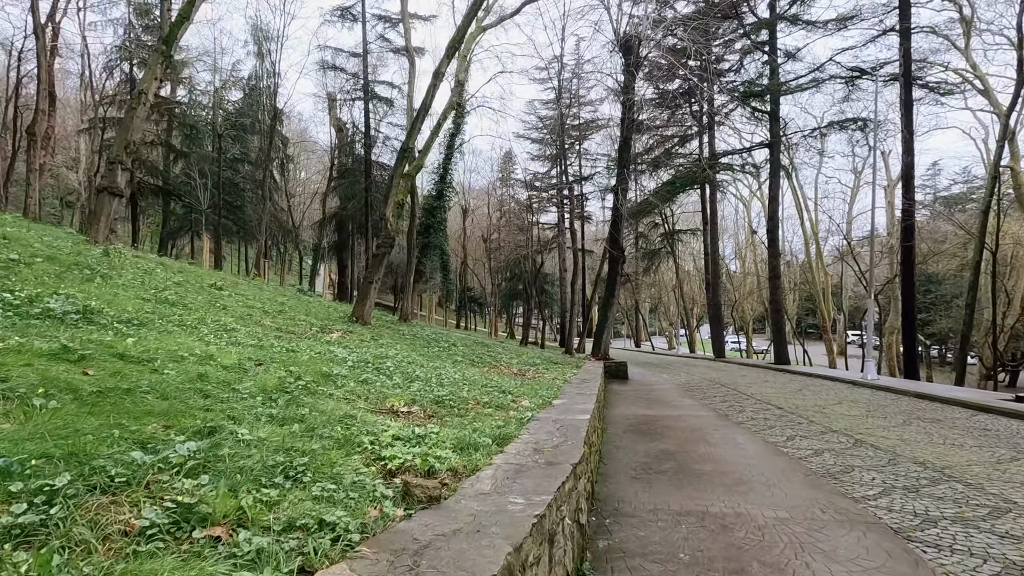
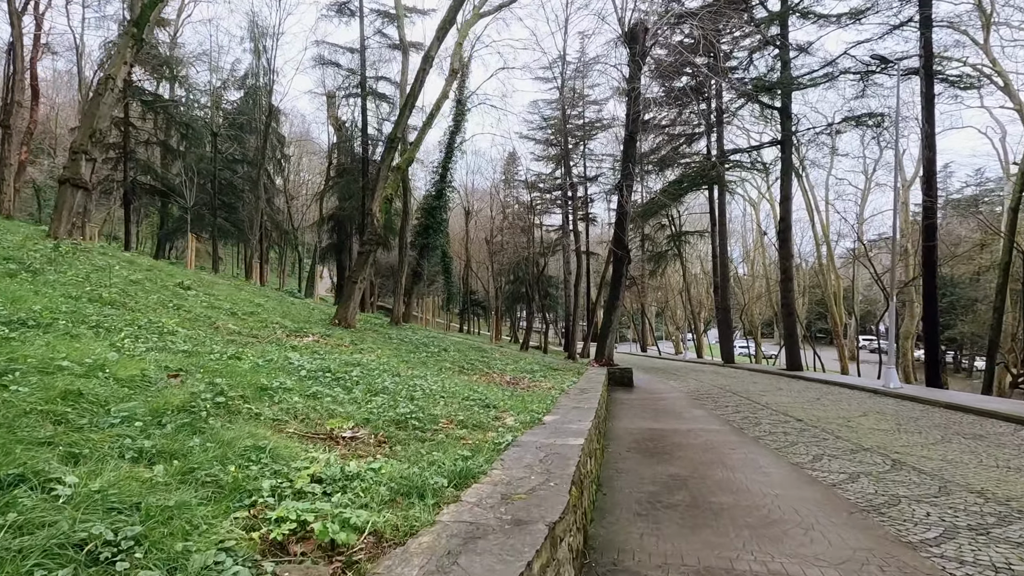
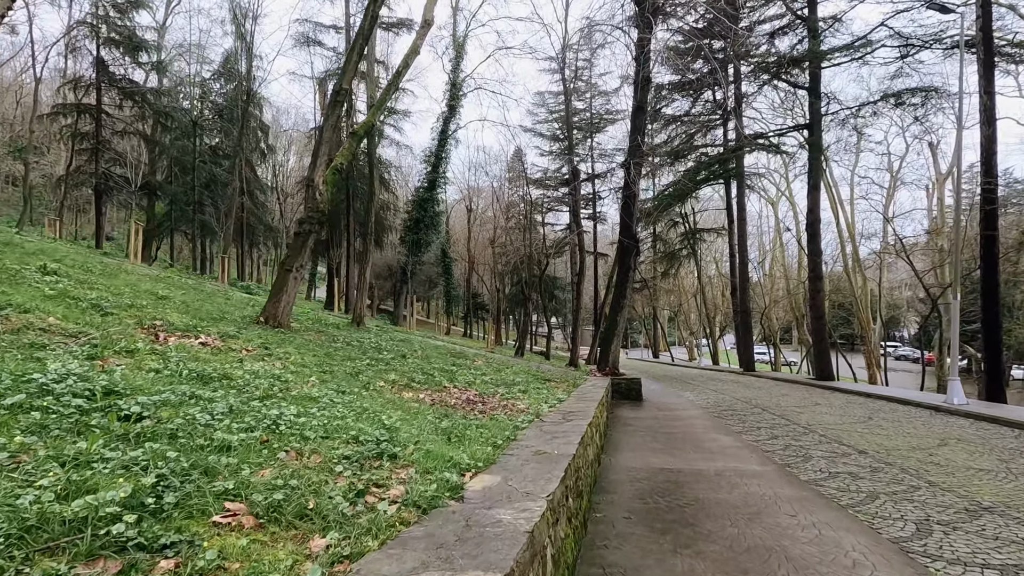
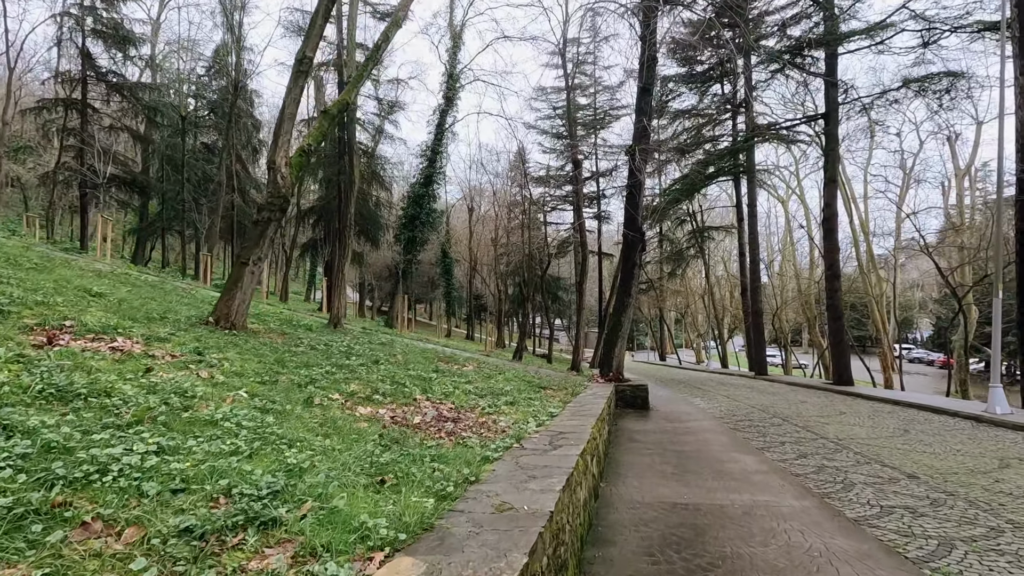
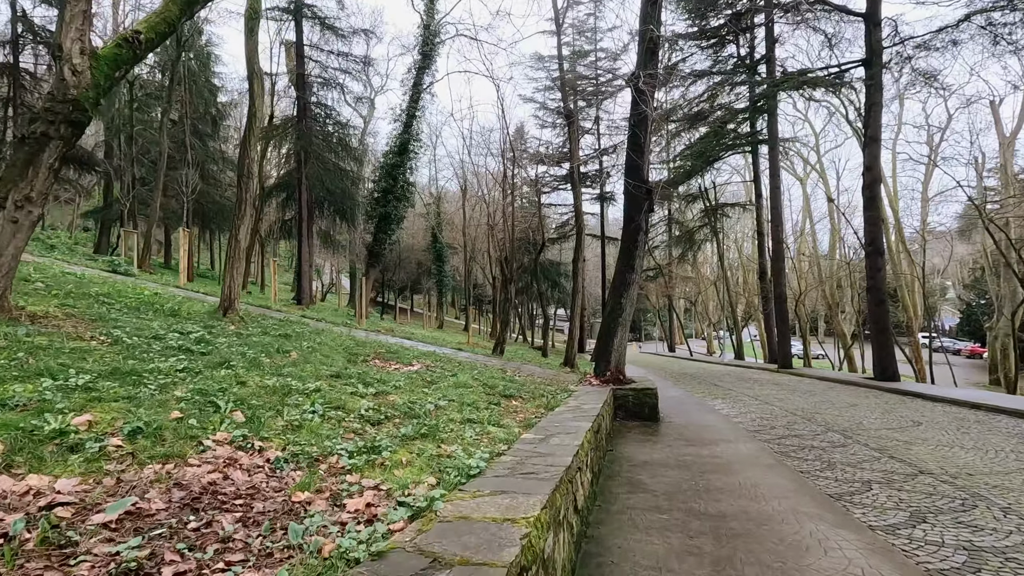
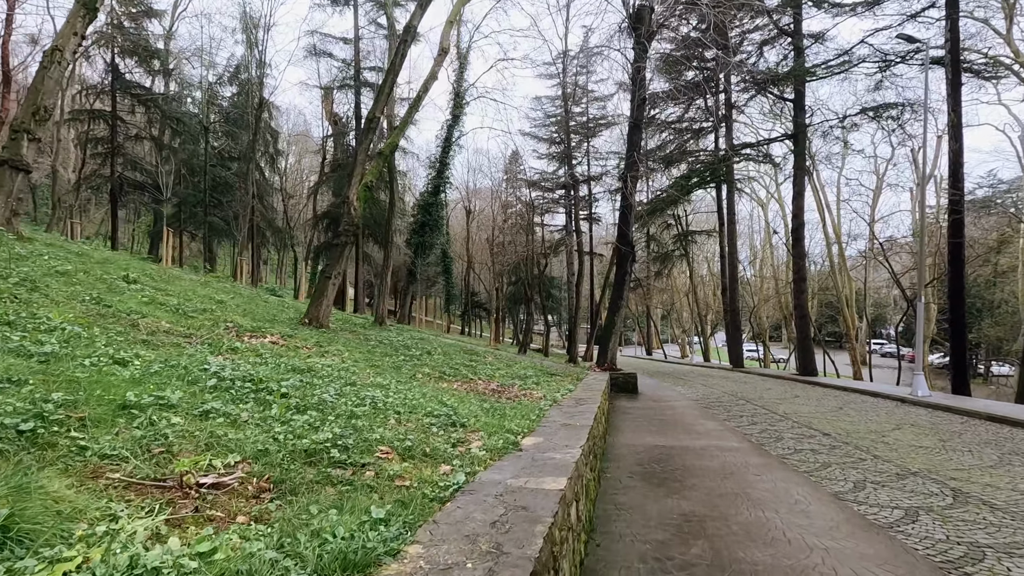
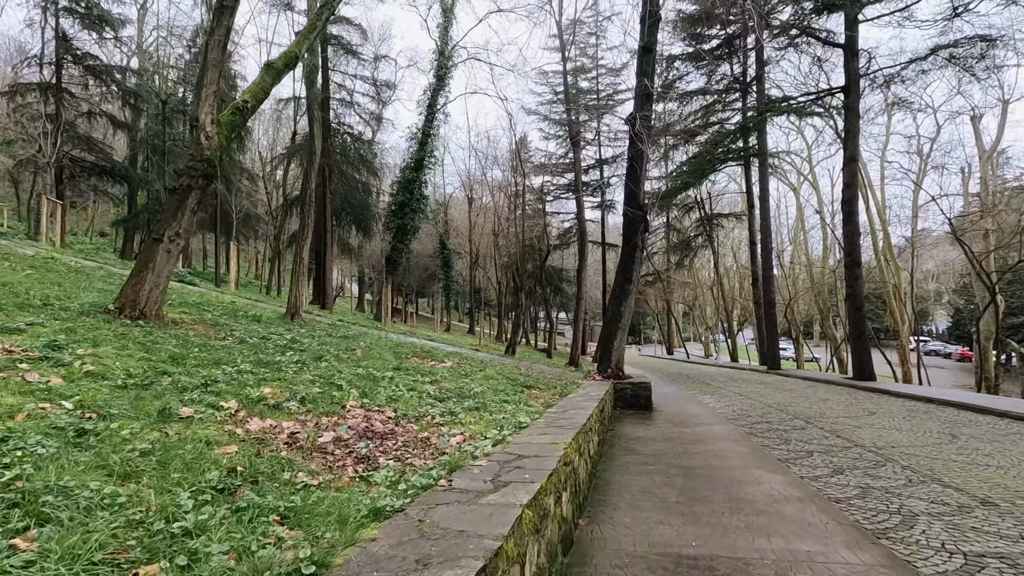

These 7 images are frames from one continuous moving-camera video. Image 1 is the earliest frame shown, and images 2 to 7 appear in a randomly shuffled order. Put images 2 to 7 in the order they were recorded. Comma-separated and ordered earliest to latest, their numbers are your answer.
2, 6, 3, 4, 7, 5
